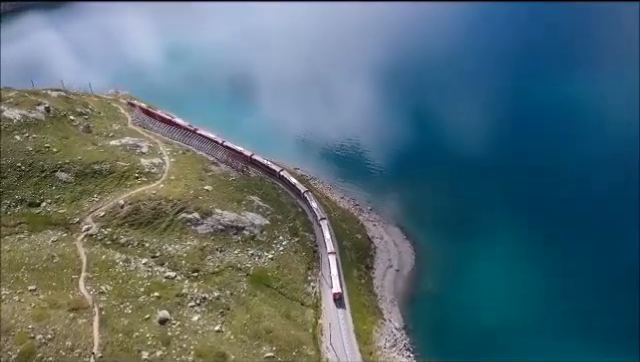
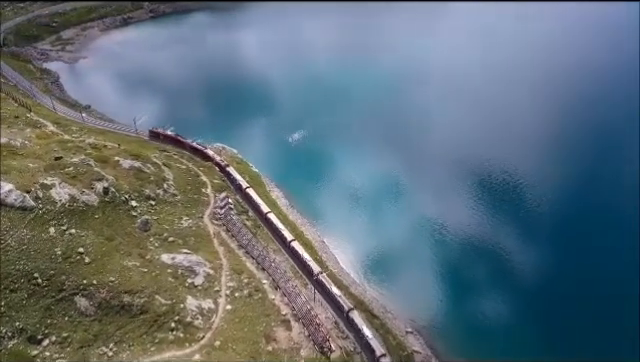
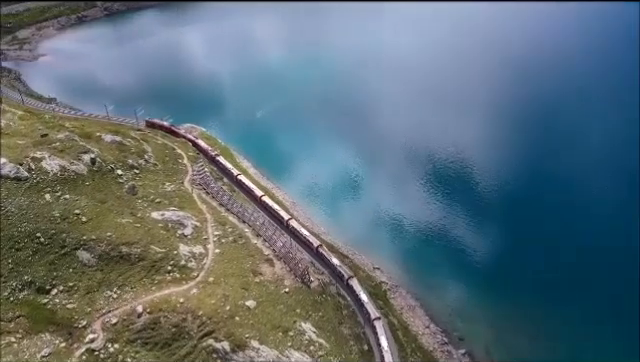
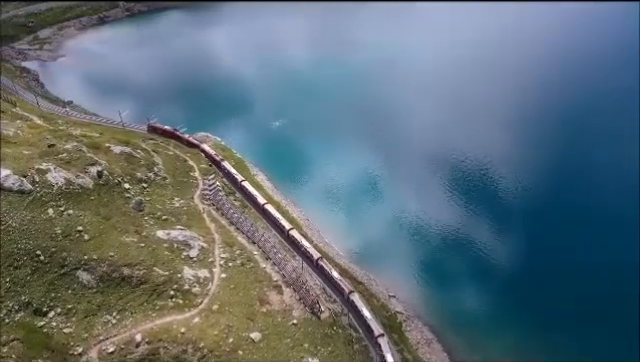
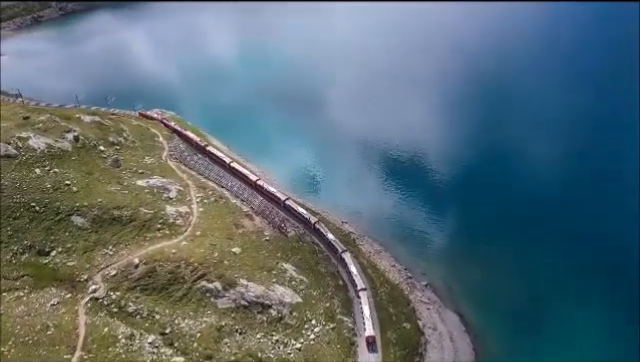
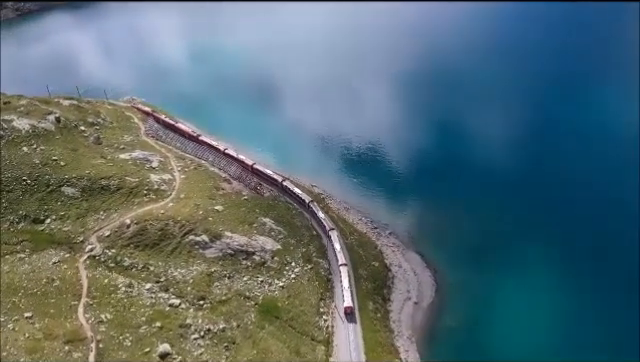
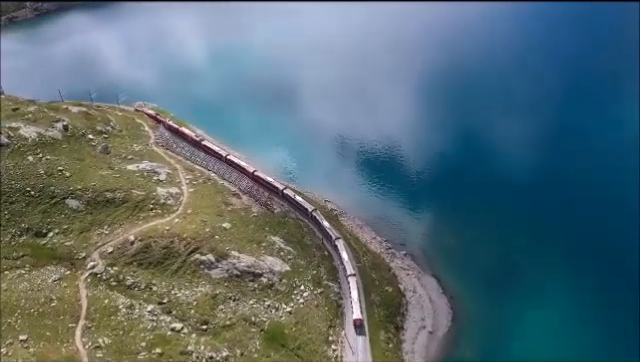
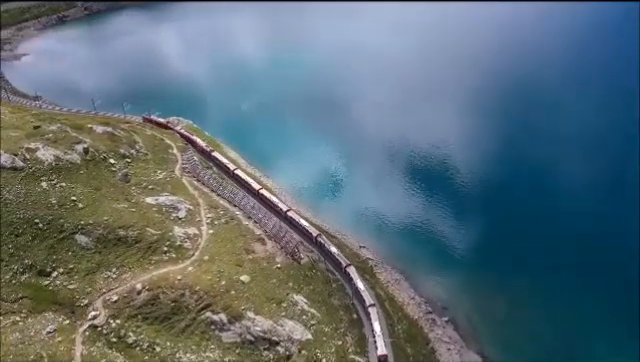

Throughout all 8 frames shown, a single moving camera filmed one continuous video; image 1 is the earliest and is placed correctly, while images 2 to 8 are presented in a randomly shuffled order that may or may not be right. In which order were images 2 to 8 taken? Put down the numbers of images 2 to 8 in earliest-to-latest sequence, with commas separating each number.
6, 7, 5, 8, 3, 4, 2
